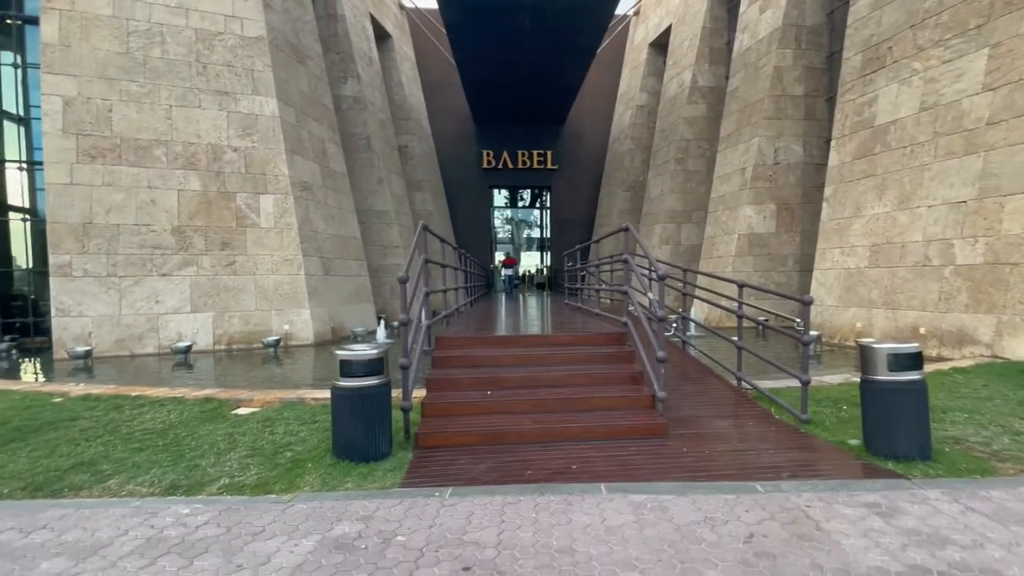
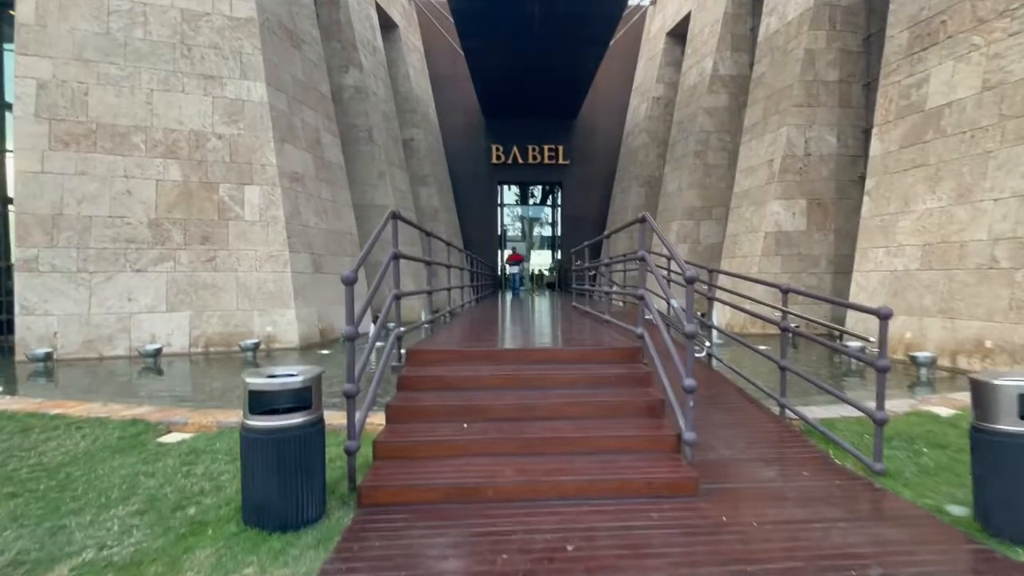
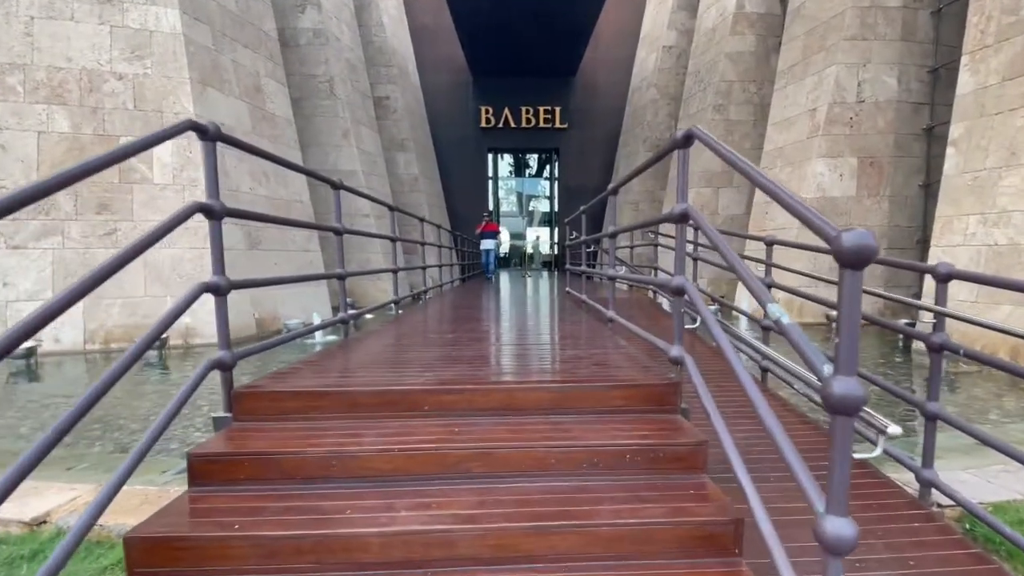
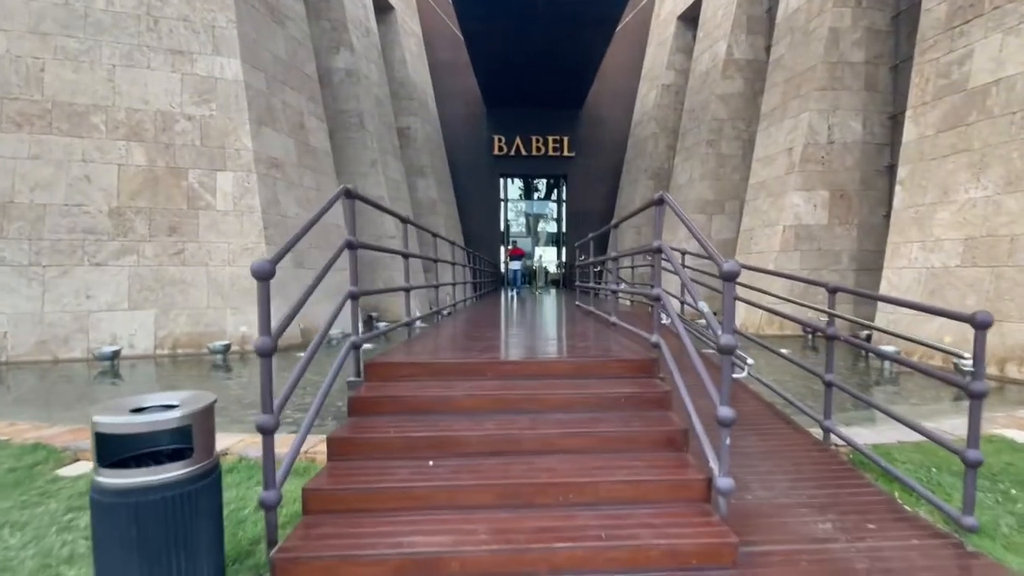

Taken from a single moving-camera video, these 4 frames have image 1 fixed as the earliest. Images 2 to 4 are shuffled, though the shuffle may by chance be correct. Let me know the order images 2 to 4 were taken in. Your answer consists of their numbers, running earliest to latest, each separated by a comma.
2, 4, 3
